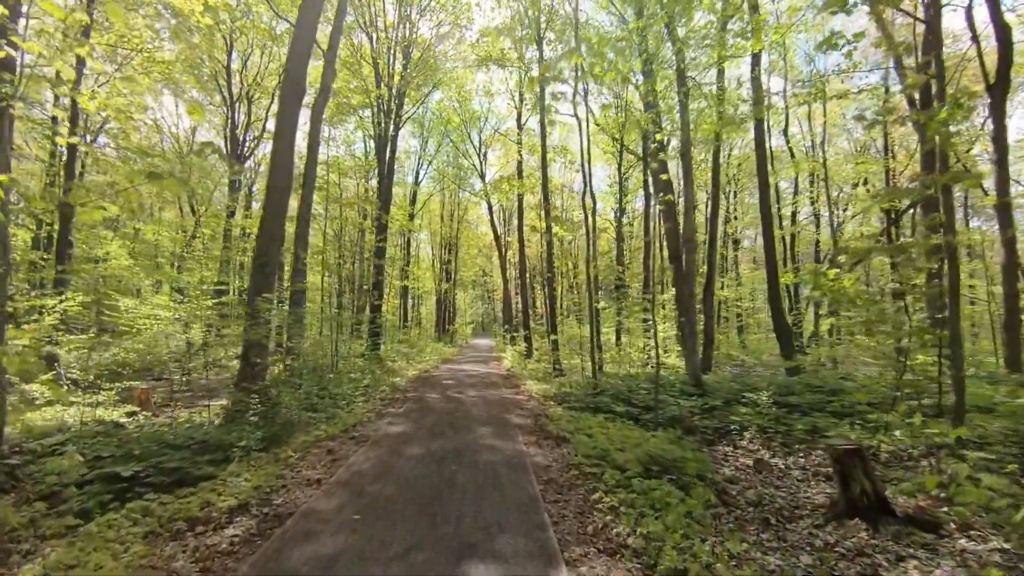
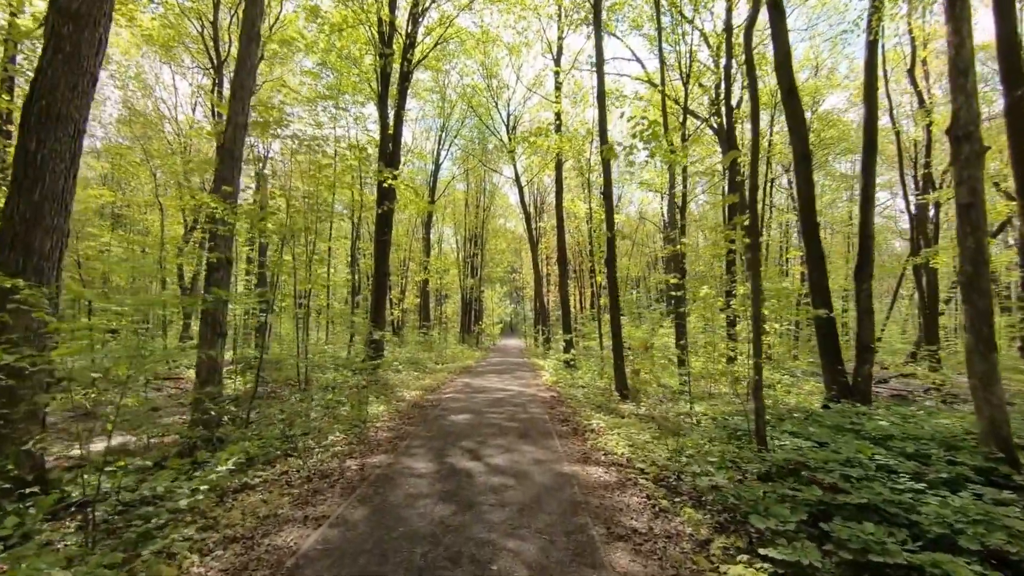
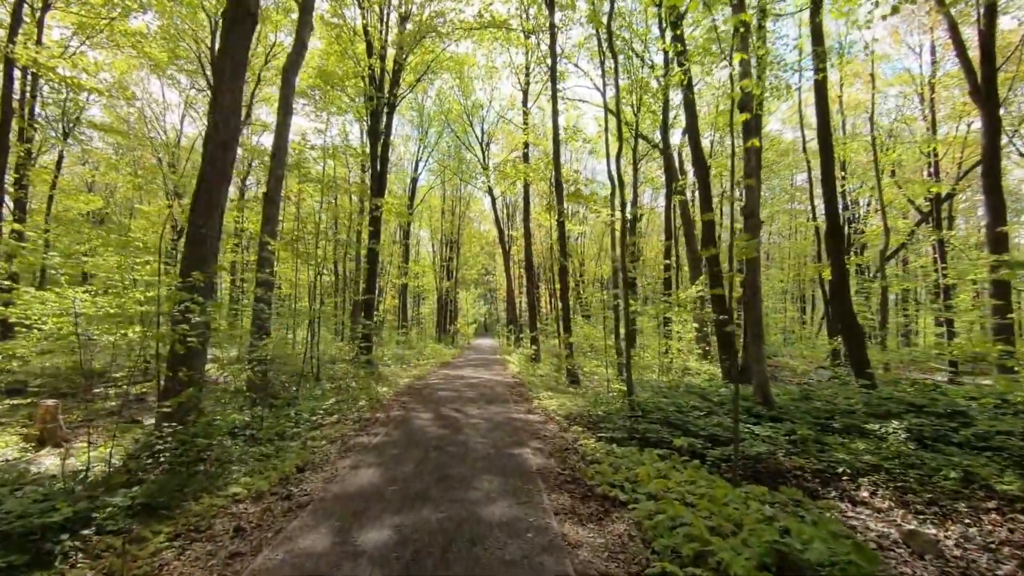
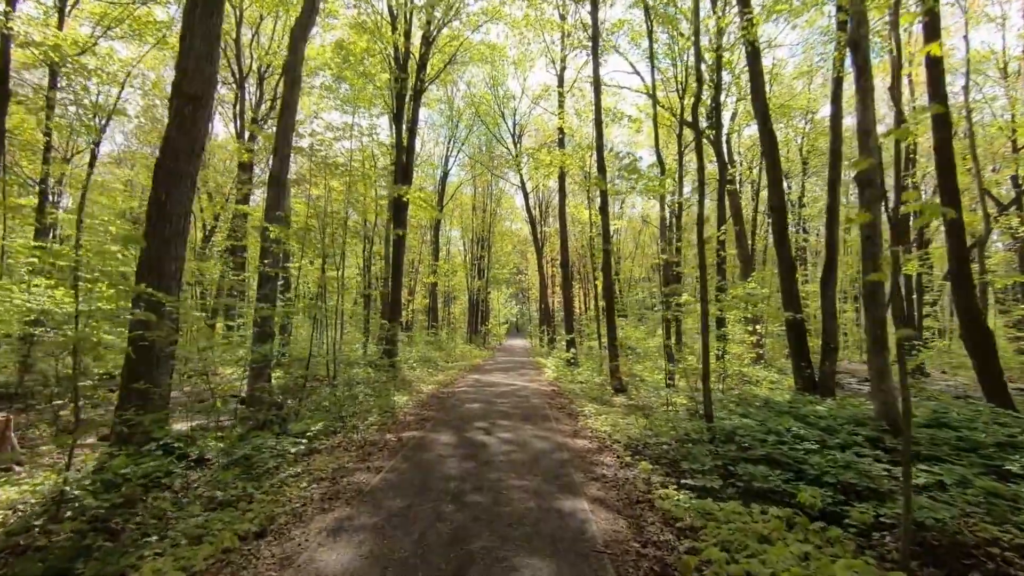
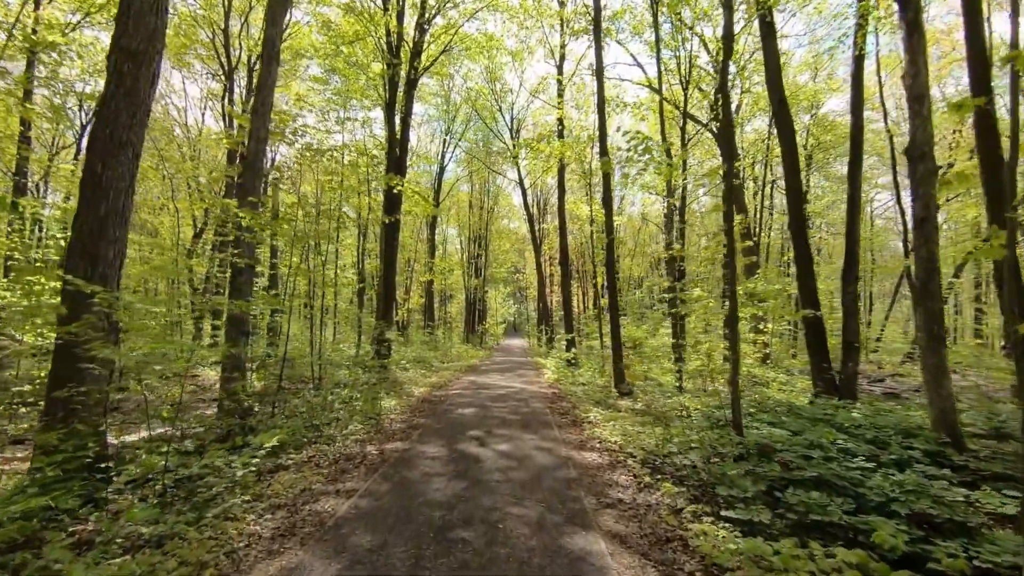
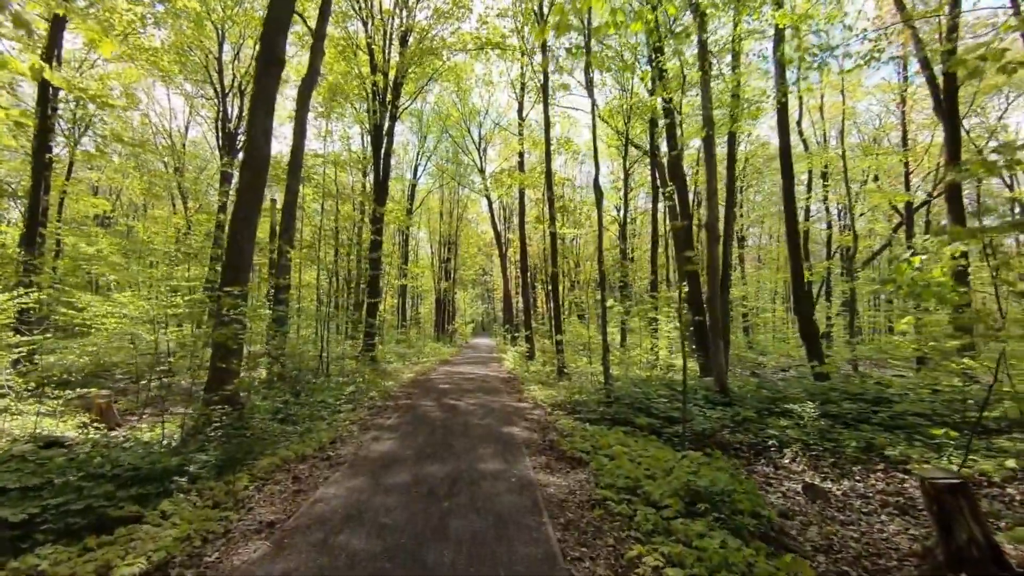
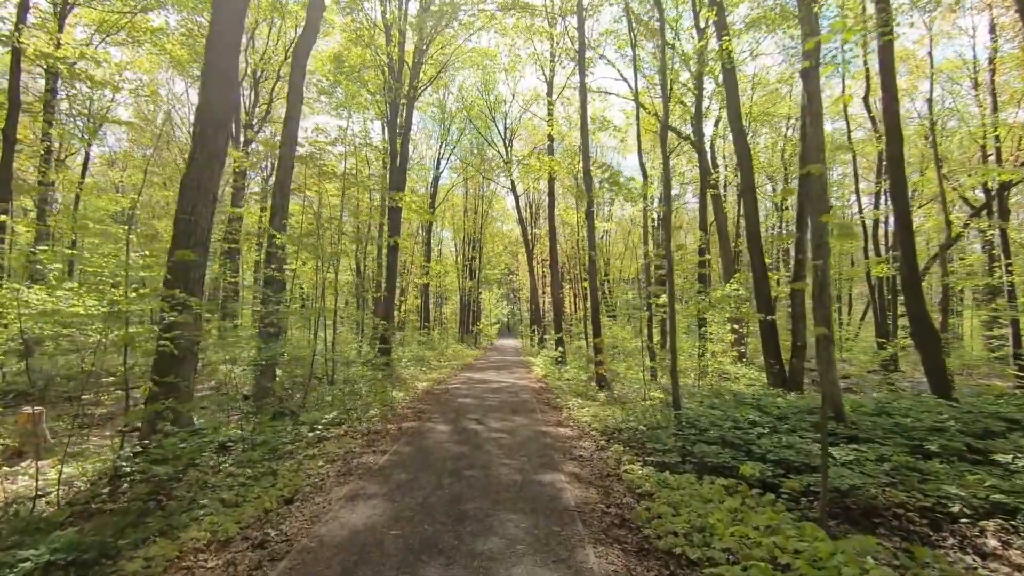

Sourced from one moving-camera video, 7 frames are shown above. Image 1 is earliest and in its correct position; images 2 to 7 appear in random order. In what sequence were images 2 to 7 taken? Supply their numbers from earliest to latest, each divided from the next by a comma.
6, 3, 7, 4, 5, 2
